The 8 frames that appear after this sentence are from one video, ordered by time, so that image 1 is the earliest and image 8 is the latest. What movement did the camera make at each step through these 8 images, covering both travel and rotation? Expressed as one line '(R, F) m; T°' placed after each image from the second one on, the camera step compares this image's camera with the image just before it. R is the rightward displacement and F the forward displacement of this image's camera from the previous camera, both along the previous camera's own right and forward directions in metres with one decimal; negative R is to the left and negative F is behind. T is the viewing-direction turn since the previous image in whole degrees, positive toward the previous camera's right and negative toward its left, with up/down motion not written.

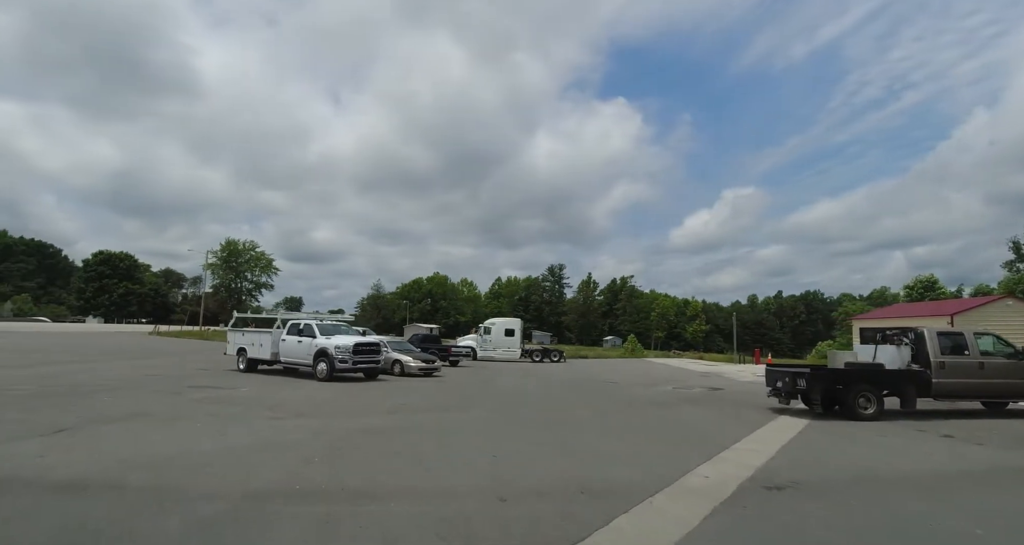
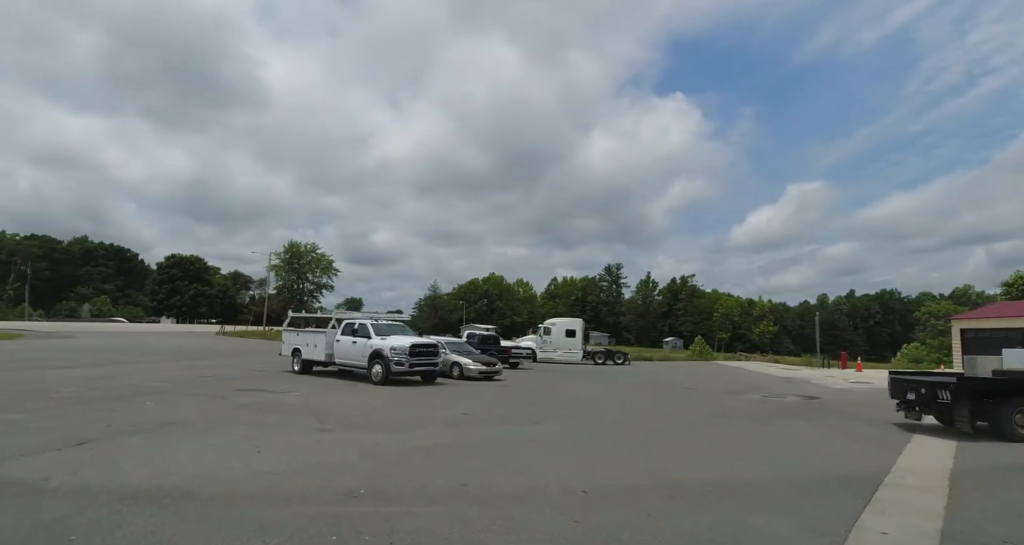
(-0.4, +1.8) m; -6°
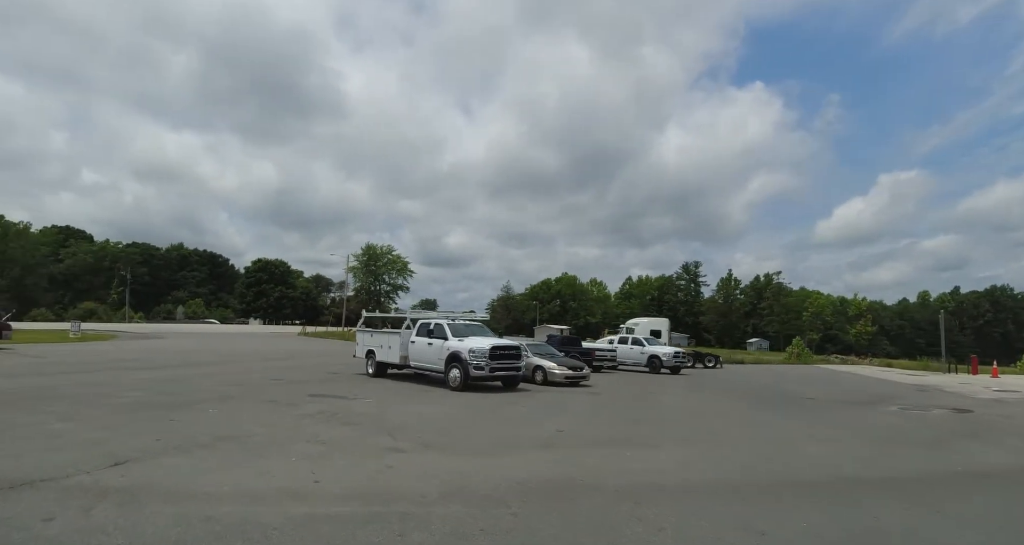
(-0.5, +2.0) m; -7°
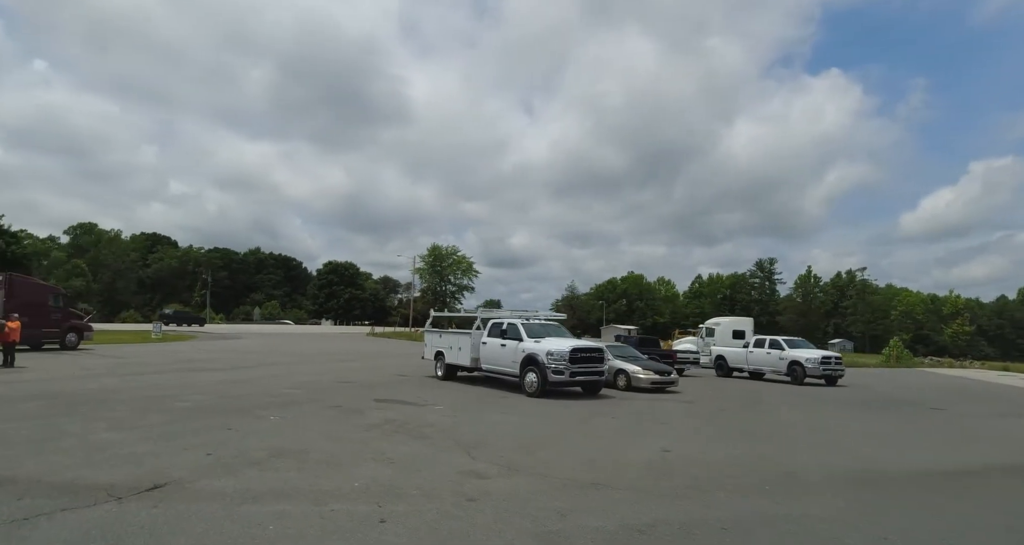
(-0.5, +1.5) m; -6°
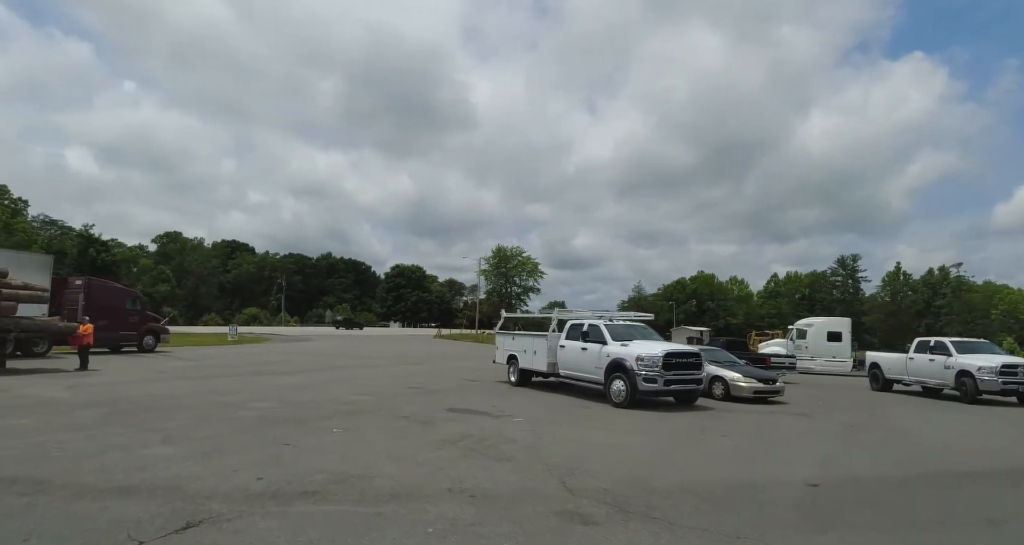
(-0.4, +1.5) m; -6°
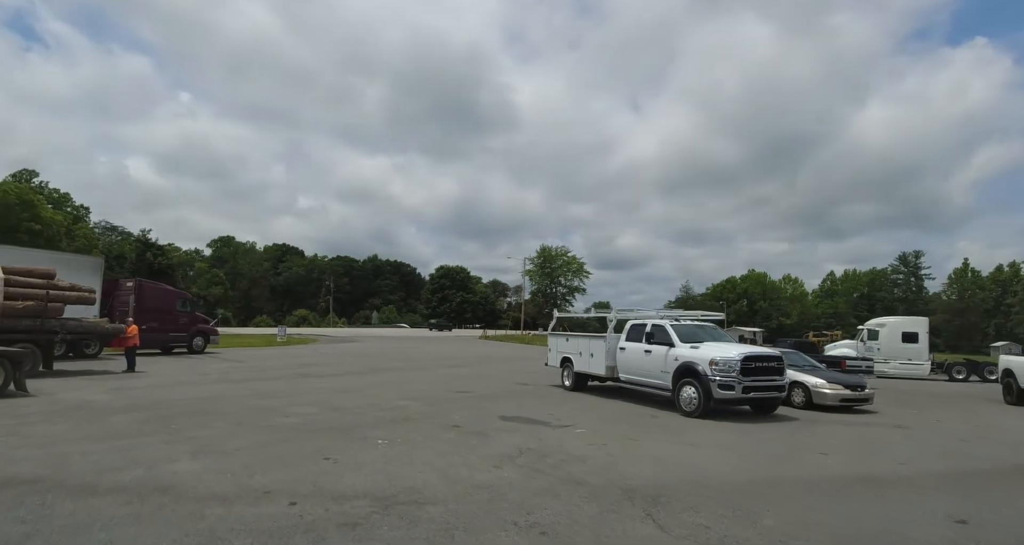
(-0.3, +1.1) m; -4°
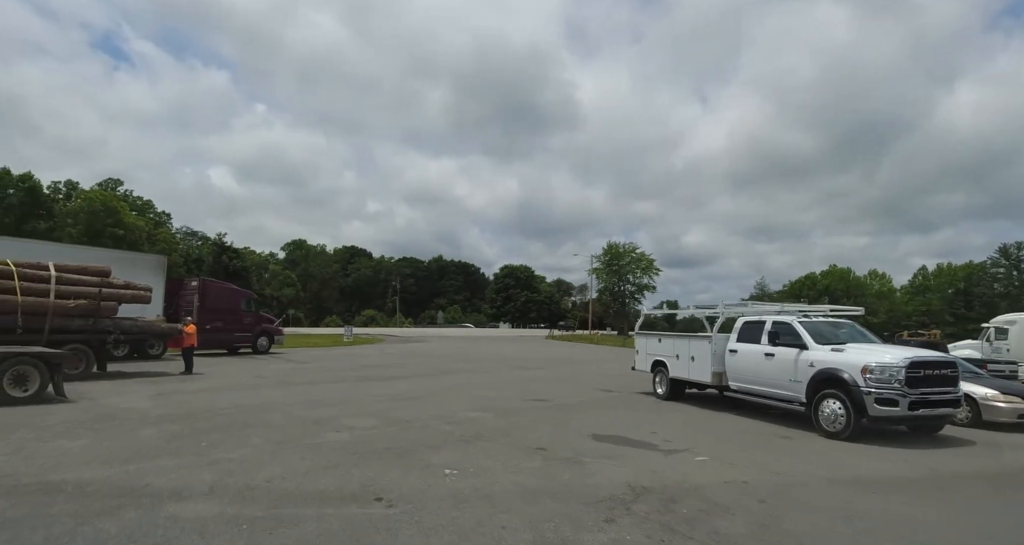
(-0.4, +1.9) m; -6°
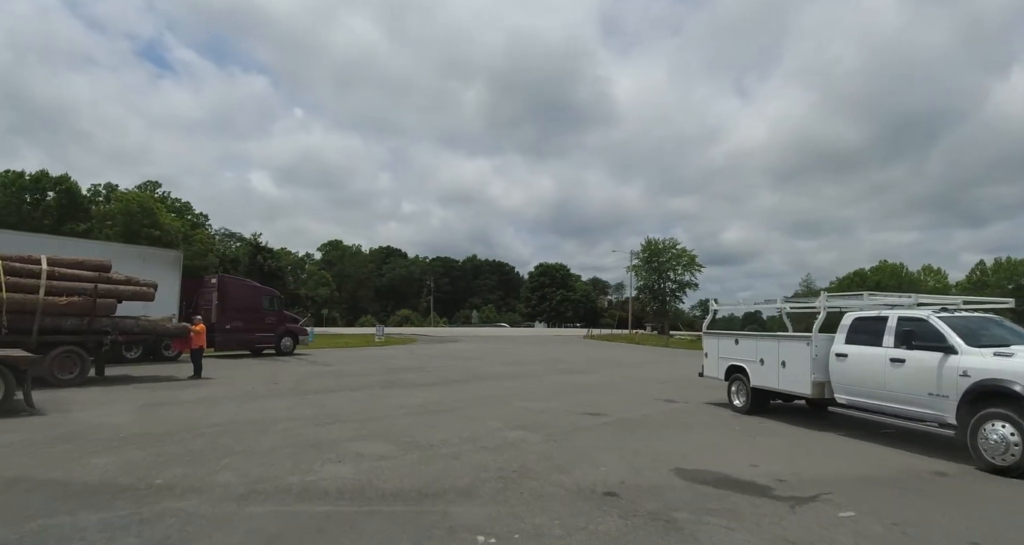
(-0.2, +2.0) m; -3°
